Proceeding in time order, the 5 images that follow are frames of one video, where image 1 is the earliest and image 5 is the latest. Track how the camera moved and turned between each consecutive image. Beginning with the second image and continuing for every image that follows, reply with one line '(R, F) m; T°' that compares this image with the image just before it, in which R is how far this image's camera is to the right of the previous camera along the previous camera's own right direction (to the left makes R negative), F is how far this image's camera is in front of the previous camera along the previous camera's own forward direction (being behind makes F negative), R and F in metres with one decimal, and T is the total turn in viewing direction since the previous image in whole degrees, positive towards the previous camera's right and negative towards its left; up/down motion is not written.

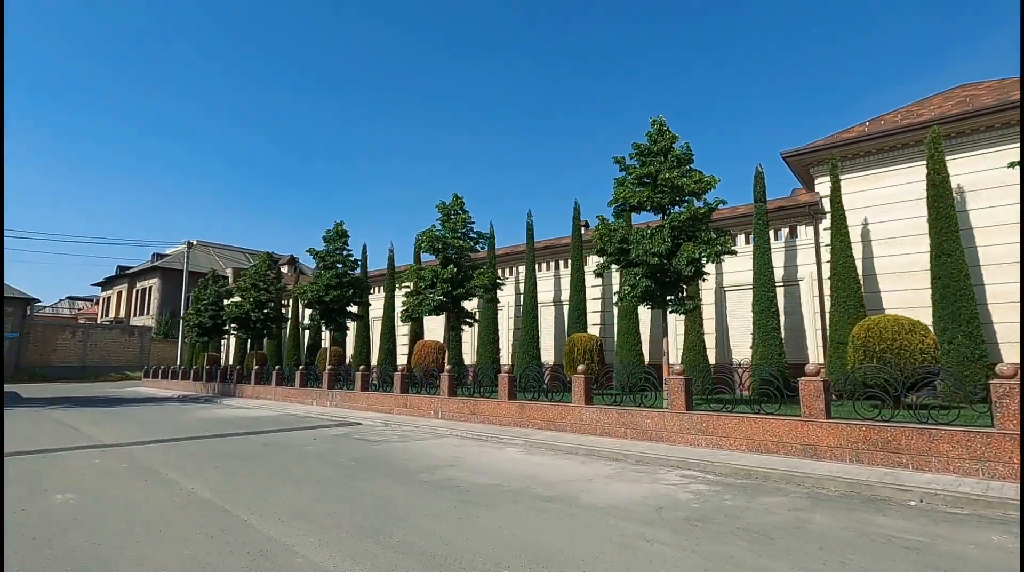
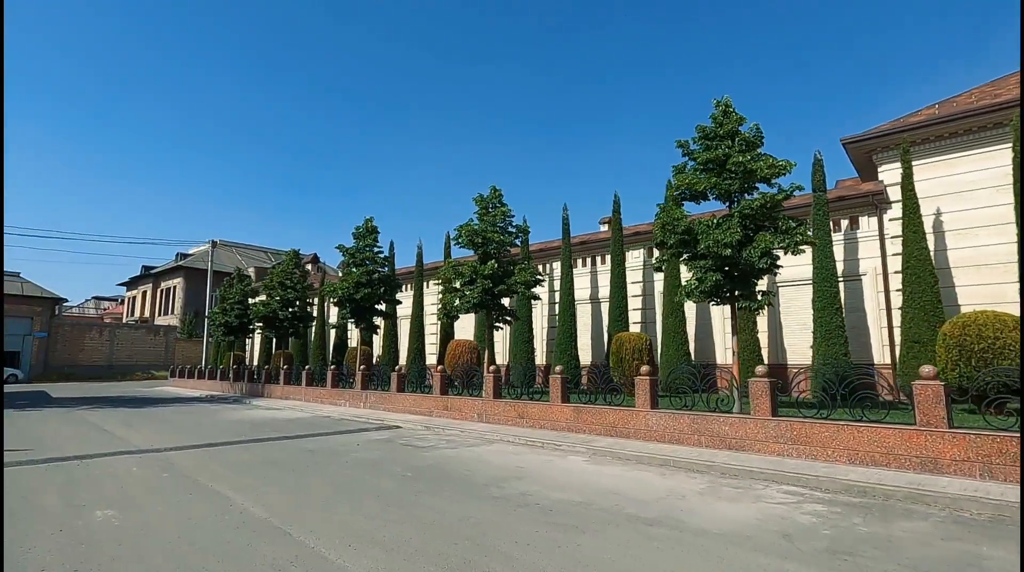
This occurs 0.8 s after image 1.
(-0.9, +0.8) m; -2°
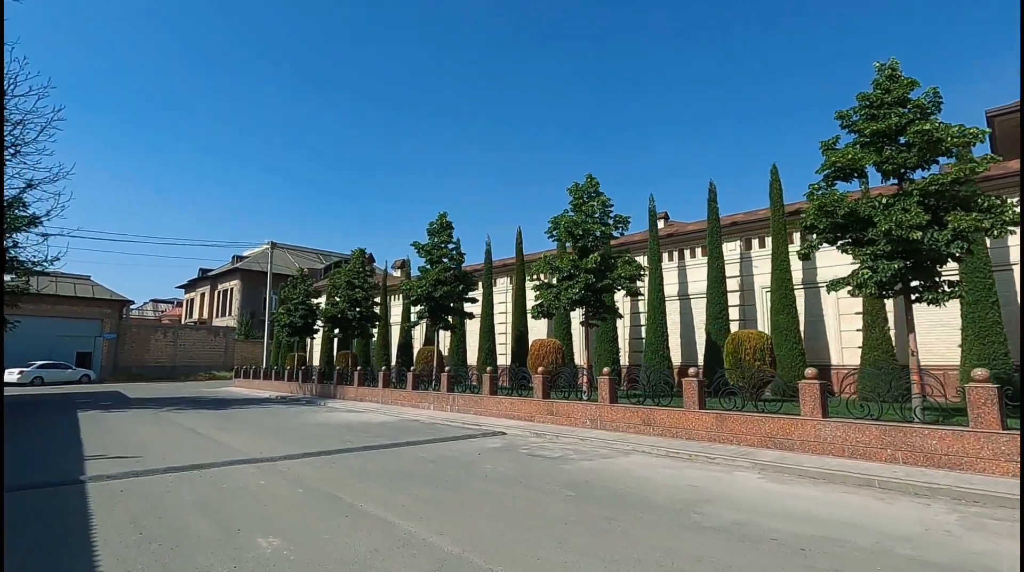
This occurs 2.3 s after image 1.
(-1.9, +1.0) m; -4°
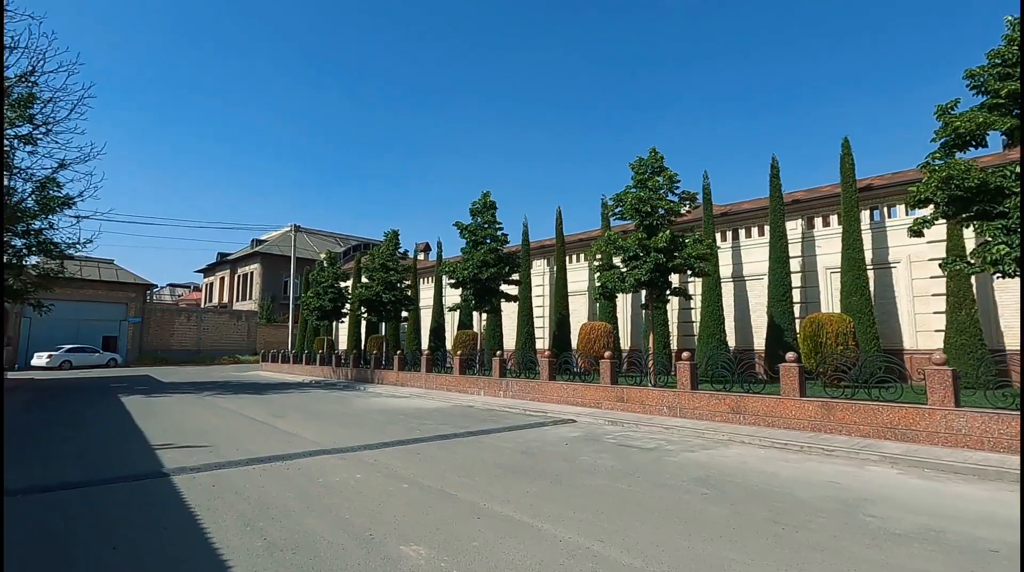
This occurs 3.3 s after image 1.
(-1.5, +0.7) m; -1°
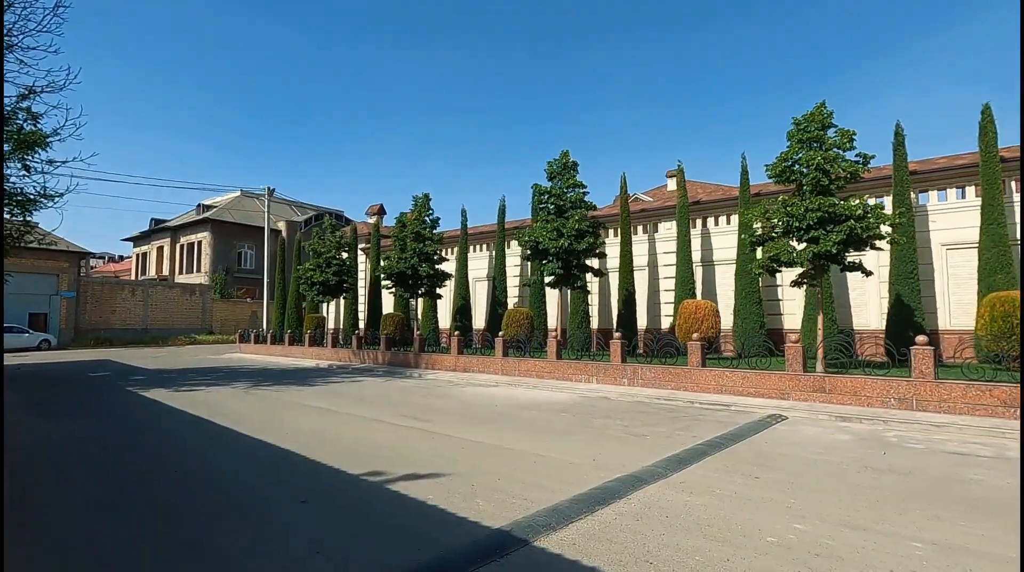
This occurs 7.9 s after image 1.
(-5.3, +2.8) m; +8°
